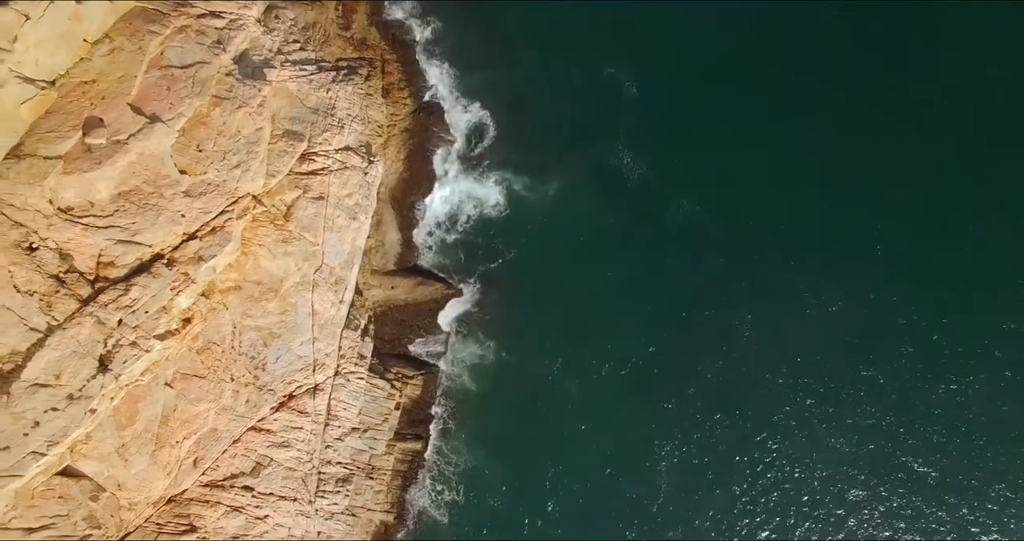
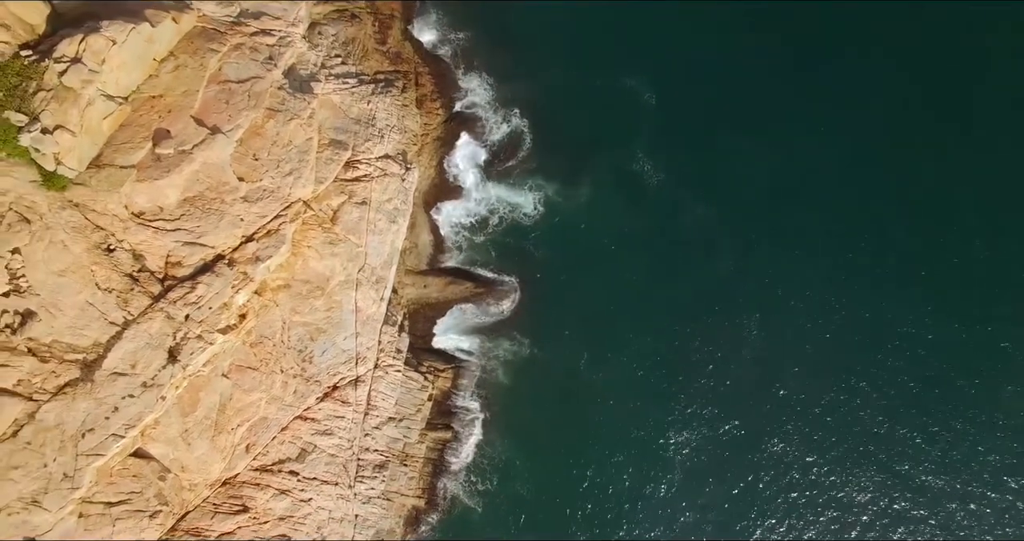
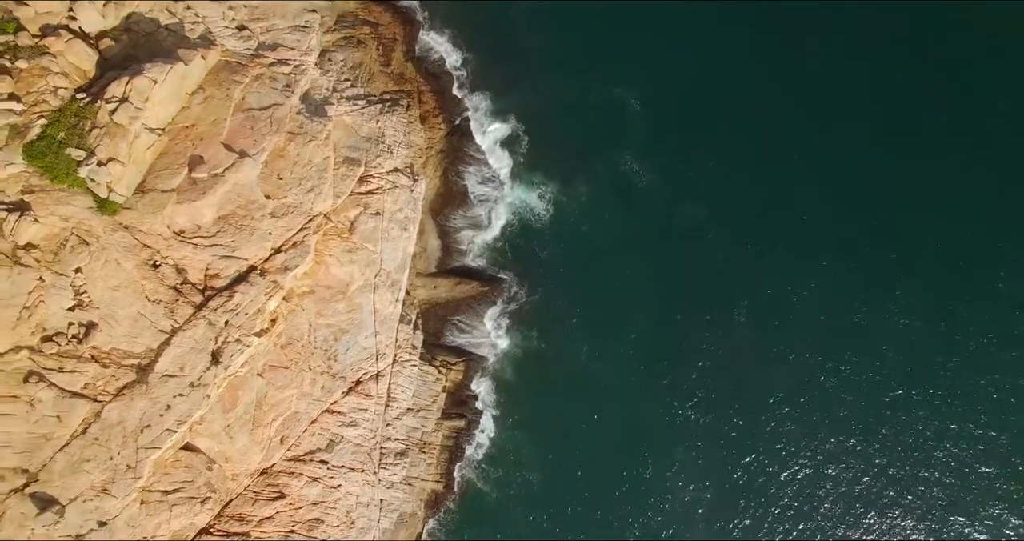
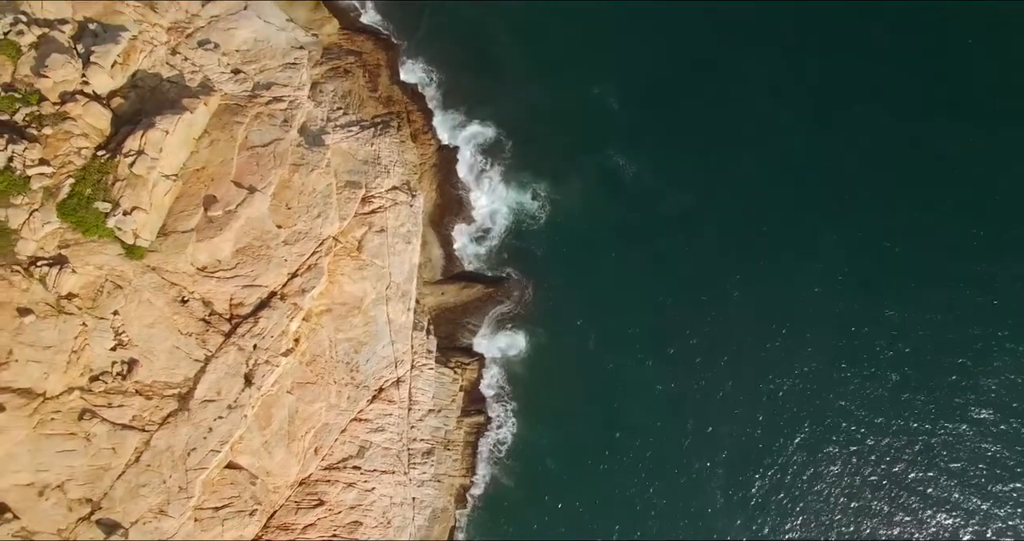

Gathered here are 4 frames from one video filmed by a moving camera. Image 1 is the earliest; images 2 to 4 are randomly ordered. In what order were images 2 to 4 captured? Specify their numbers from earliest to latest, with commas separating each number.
2, 3, 4
